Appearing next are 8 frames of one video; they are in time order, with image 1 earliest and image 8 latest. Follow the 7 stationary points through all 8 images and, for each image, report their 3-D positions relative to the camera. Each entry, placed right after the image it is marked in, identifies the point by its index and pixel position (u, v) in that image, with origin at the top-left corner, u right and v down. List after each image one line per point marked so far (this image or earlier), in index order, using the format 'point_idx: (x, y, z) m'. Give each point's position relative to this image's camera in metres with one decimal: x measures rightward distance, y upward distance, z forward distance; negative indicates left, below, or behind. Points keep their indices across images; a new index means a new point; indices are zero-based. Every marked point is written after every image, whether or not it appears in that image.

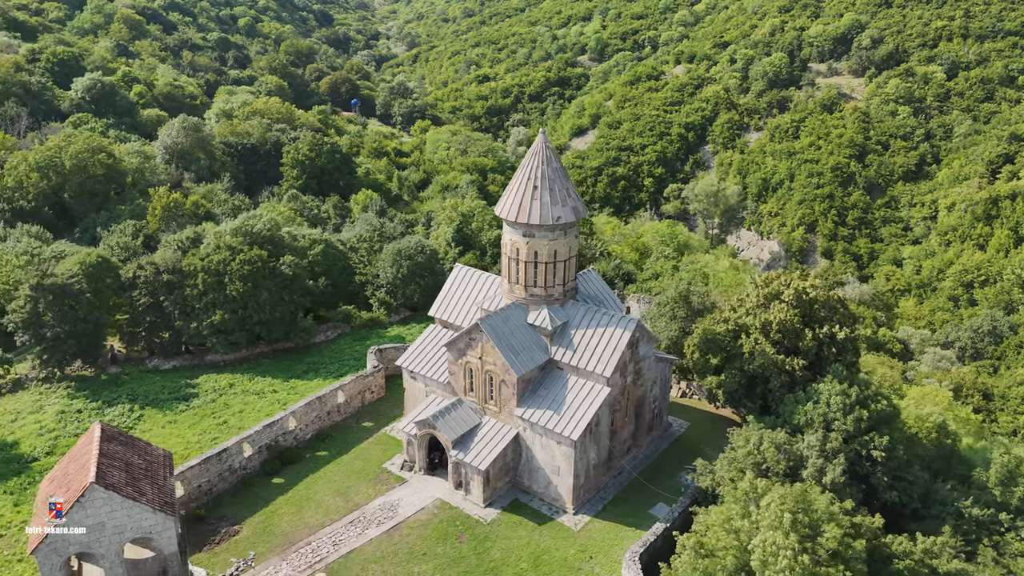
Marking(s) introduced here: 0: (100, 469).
0: (-8.6, -3.8, +15.2) m
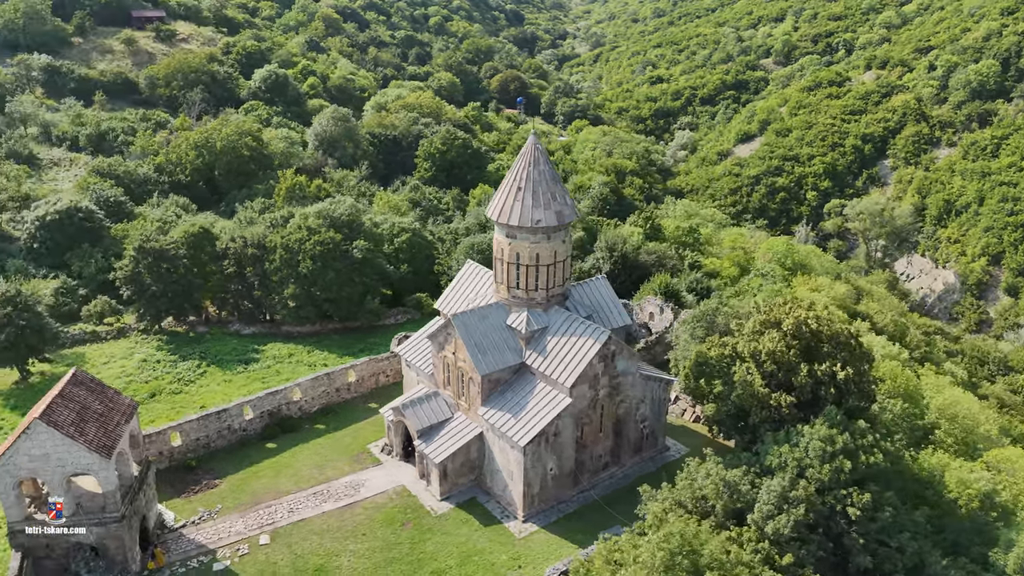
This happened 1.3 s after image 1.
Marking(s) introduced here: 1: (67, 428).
0: (-11.0, -2.8, +17.5) m
1: (-10.5, -3.3, +17.3) m
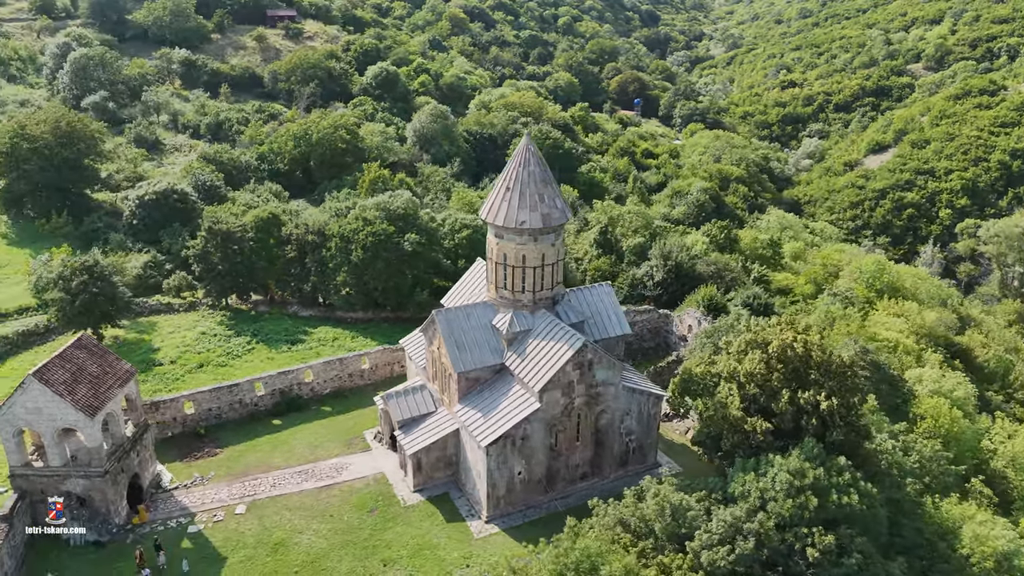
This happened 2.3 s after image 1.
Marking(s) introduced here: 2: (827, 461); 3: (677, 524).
0: (-12.3, -2.1, +19.4) m
1: (-11.8, -2.6, +19.2) m
2: (+7.9, -4.4, +18.7) m
3: (+3.9, -5.6, +17.5) m
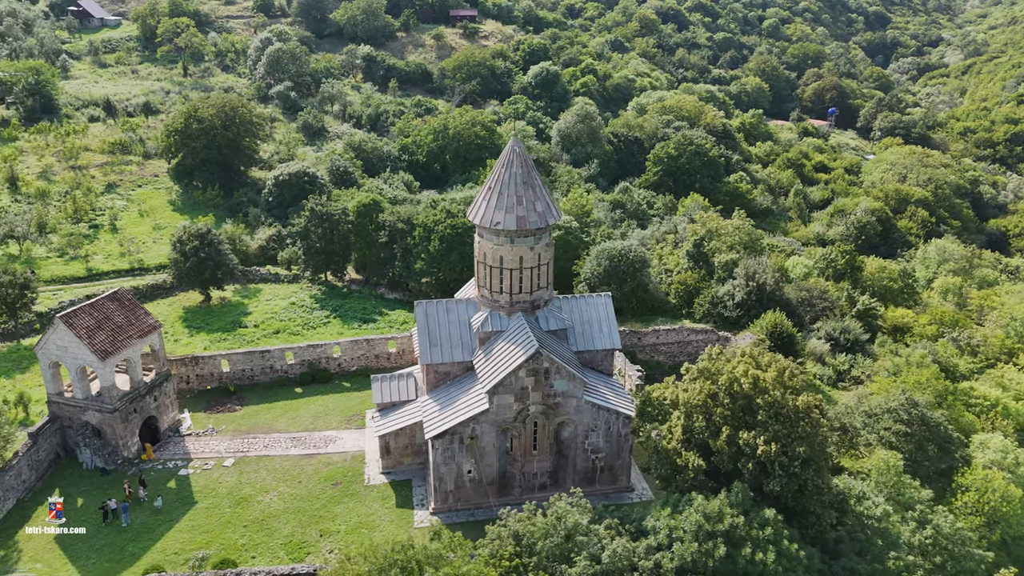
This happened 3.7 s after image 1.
0: (-13.5, -0.7, +22.7) m
1: (-13.2, -1.3, +22.4) m
2: (+5.5, -5.1, +16.9) m
3: (+1.2, -5.9, +16.8) m
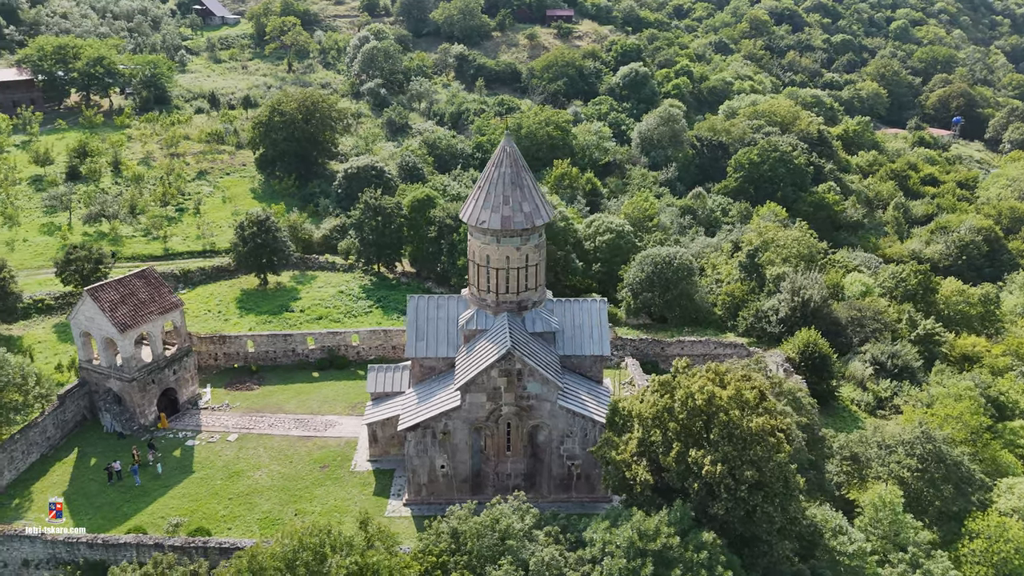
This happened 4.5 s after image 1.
0: (-13.7, 0.0, +24.6) m
1: (-13.5, -0.5, +24.3) m
2: (+3.9, -5.4, +16.2) m
3: (-0.3, -5.9, +16.7) m
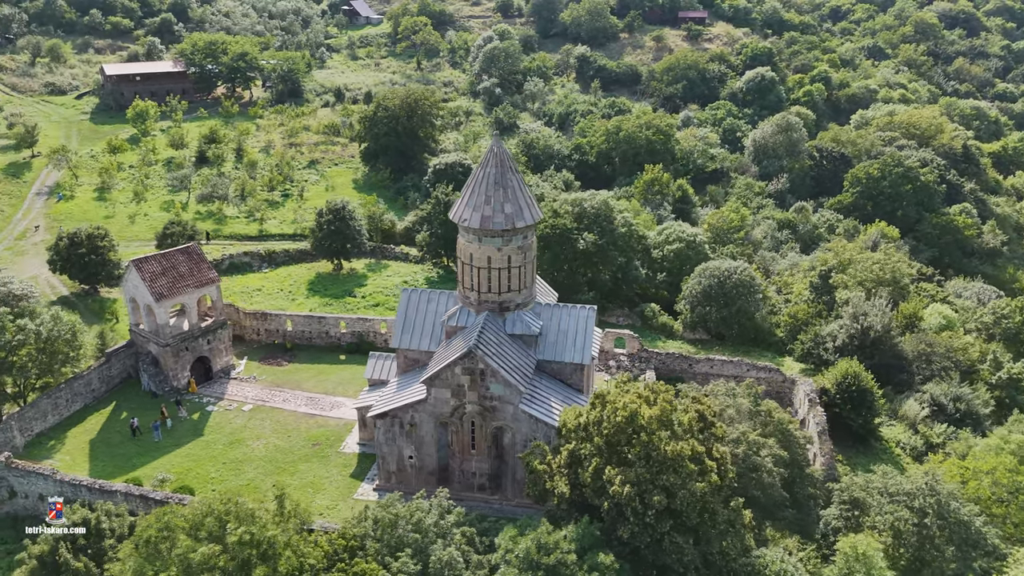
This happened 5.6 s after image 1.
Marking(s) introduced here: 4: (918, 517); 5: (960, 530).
0: (-13.5, +1.1, +27.3) m
1: (-13.4, +0.5, +26.8) m
2: (+1.7, -5.6, +15.6) m
3: (-2.4, -5.8, +16.9) m
4: (+10.9, -6.1, +19.7) m
5: (+11.9, -6.4, +19.5) m
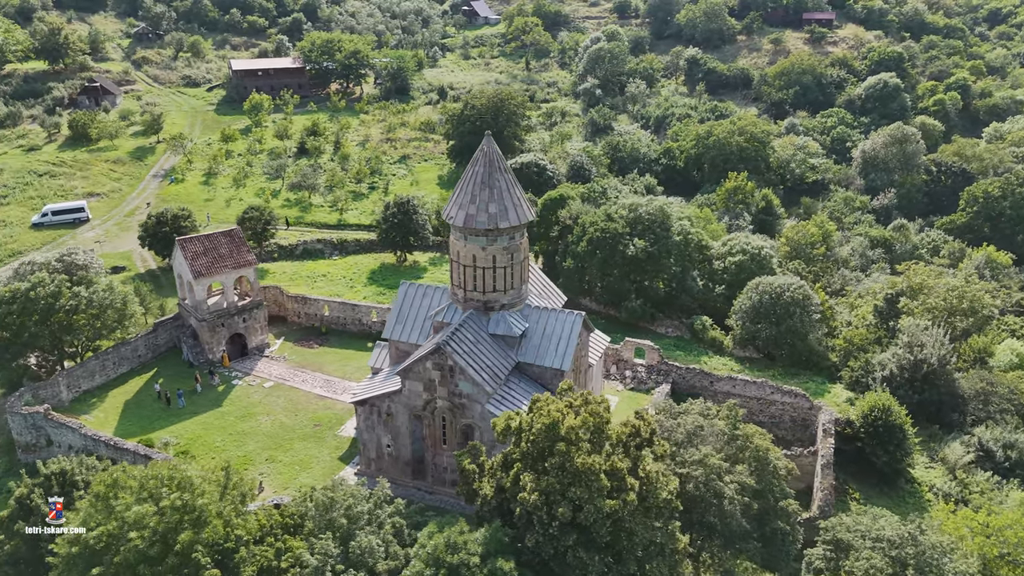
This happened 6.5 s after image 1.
0: (-12.8, +1.9, +29.5) m
1: (-12.9, +1.4, +29.0) m
2: (-0.3, -5.7, +15.4) m
3: (-4.1, -5.6, +17.4) m
4: (+9.4, -6.8, +17.9) m
5: (+10.4, -7.2, +17.6) m
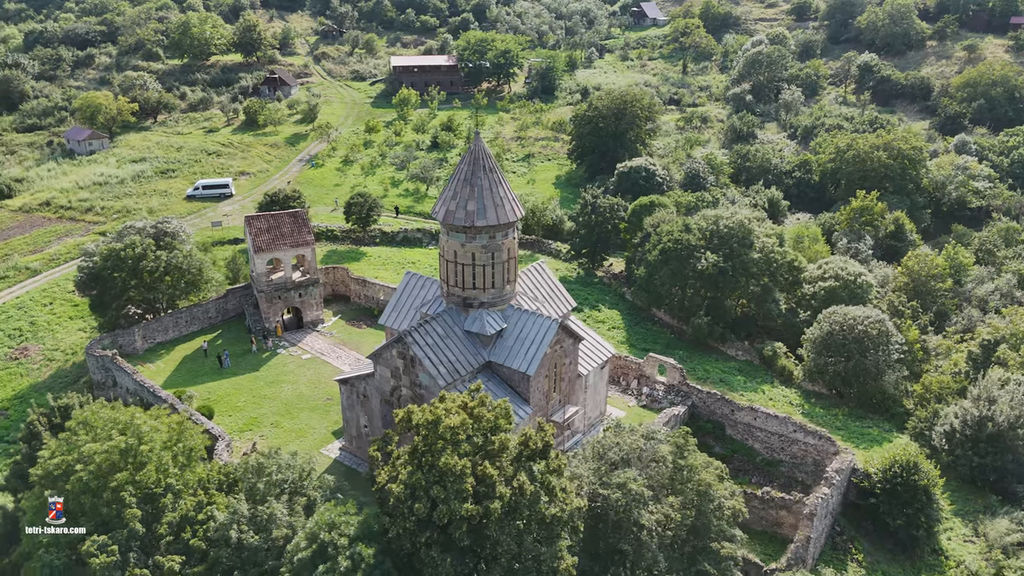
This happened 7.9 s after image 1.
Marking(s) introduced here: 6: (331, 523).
0: (-11.2, +3.1, +32.4) m
1: (-11.3, +2.6, +32.0) m
2: (-3.2, -5.5, +15.8) m
3: (-6.4, -5.1, +18.6) m
4: (+6.7, -7.6, +15.9) m
5: (+7.5, -8.1, +15.4) m
6: (-4.0, -5.2, +16.1) m
